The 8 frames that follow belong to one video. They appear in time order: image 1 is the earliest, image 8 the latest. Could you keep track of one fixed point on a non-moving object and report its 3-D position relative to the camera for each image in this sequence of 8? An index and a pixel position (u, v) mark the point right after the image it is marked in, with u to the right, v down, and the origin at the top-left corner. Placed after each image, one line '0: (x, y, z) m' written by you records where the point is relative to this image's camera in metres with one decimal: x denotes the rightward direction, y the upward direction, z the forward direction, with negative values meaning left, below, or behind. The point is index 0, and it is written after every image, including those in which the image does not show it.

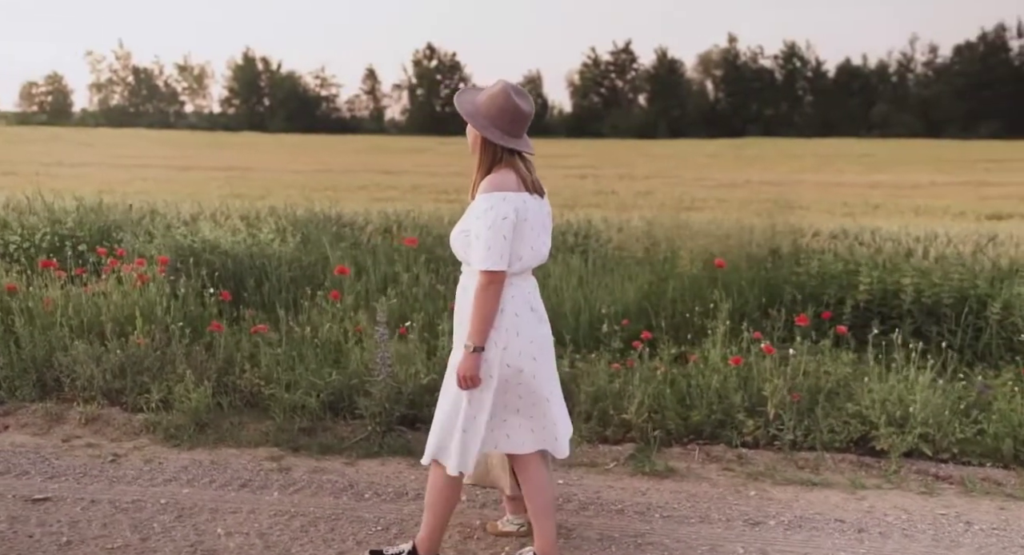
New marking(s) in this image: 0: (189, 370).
0: (-1.8, -0.5, +4.7) m
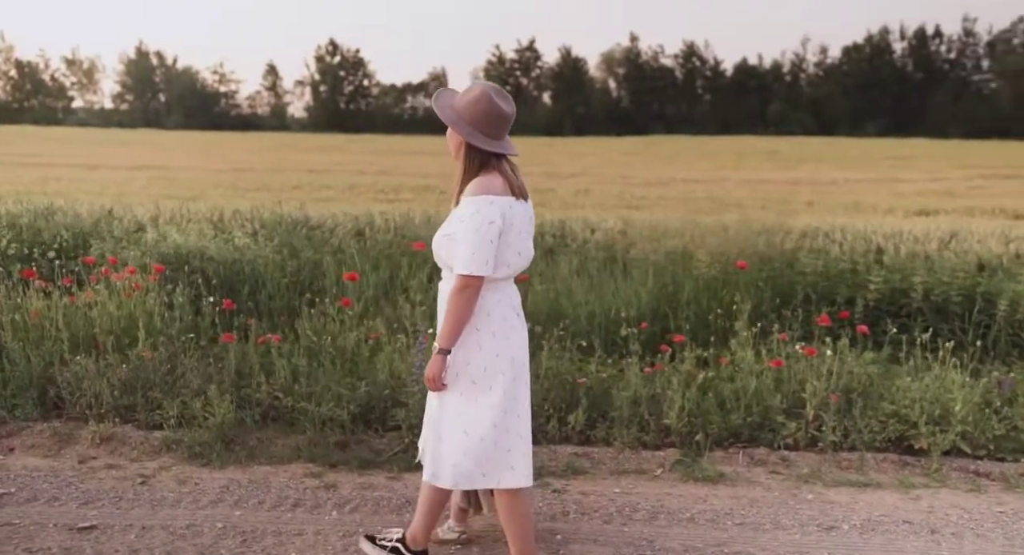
0: (-1.6, -0.6, +4.5) m
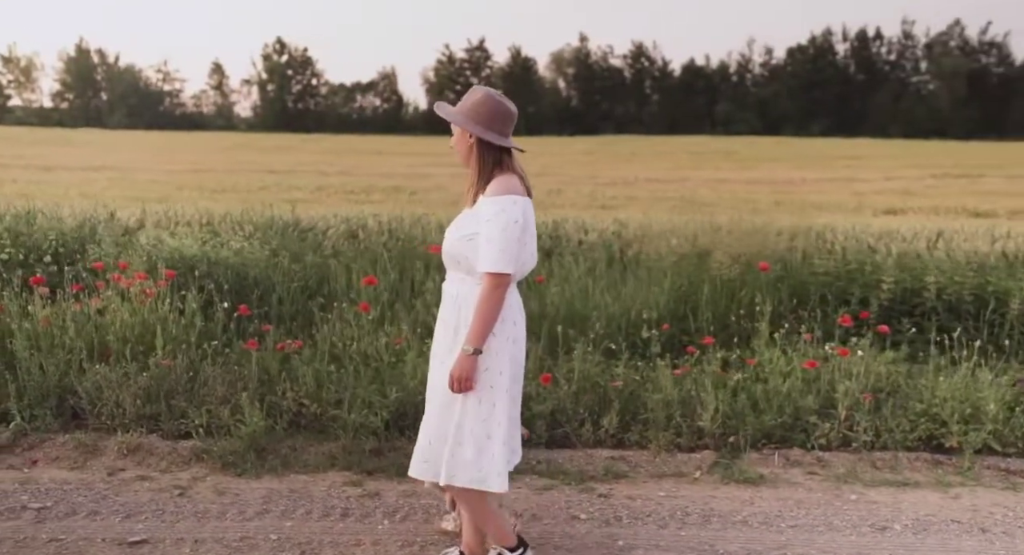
0: (-1.5, -0.6, +4.4) m
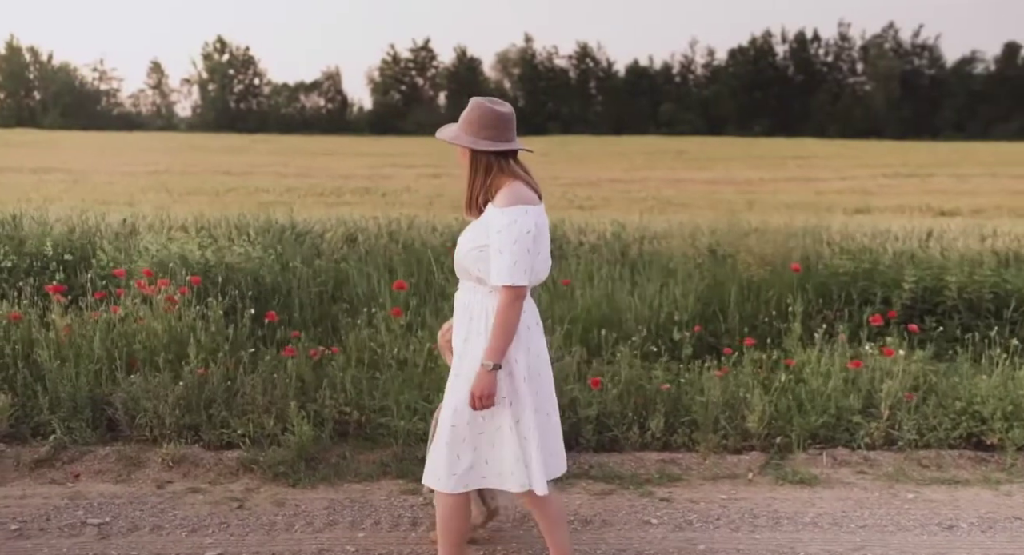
0: (-1.2, -0.6, +4.3) m
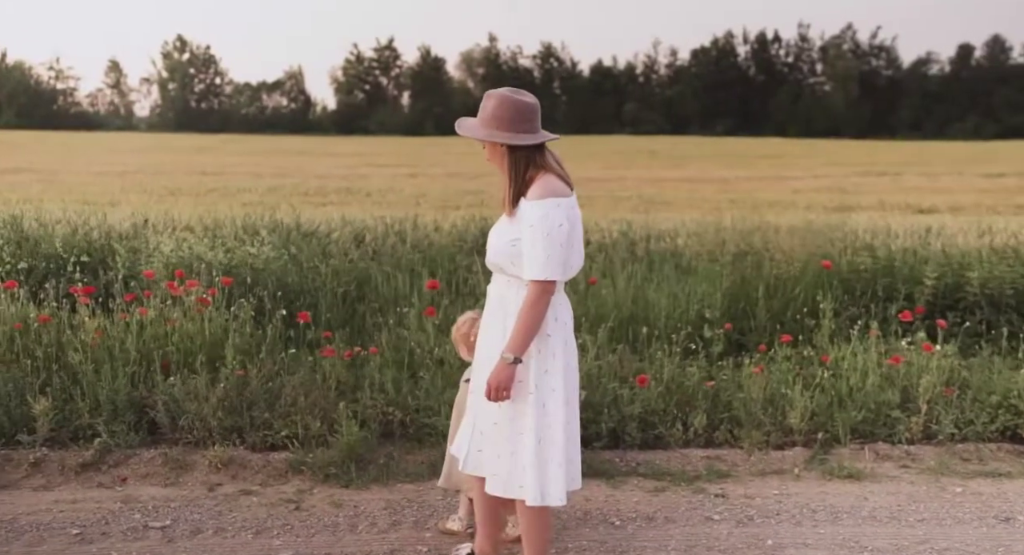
0: (-1.0, -0.6, +4.3) m
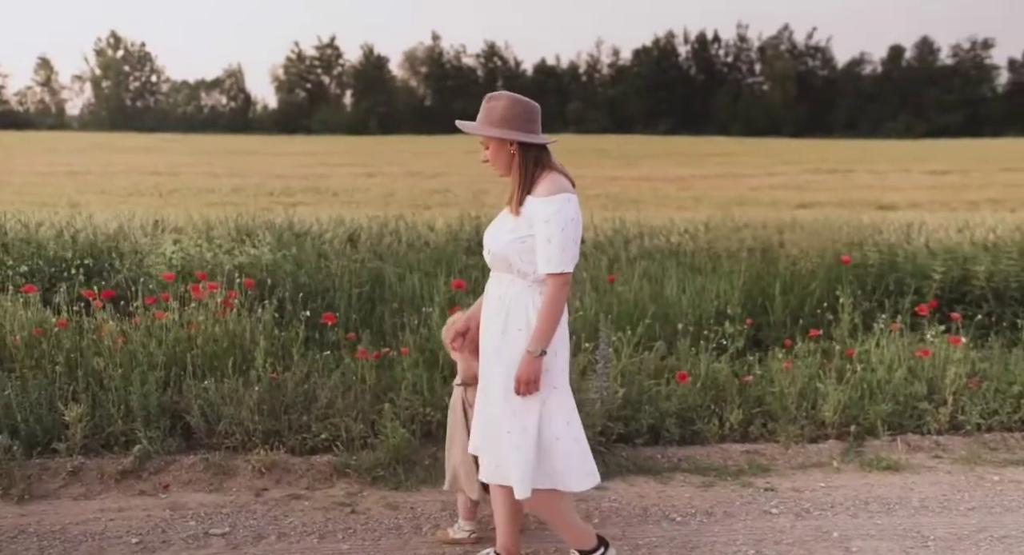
0: (-0.8, -0.6, +4.3) m
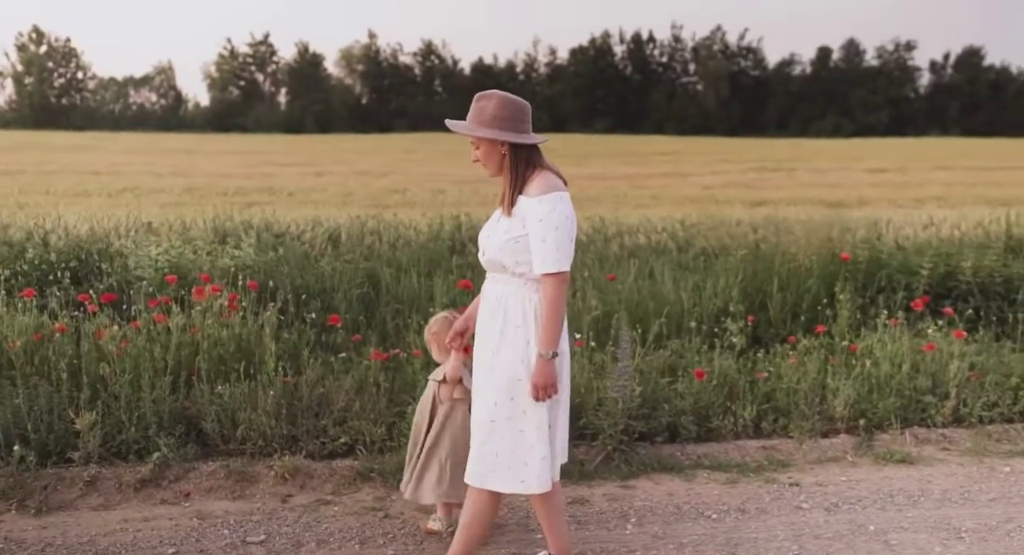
0: (-0.7, -0.6, +4.2) m
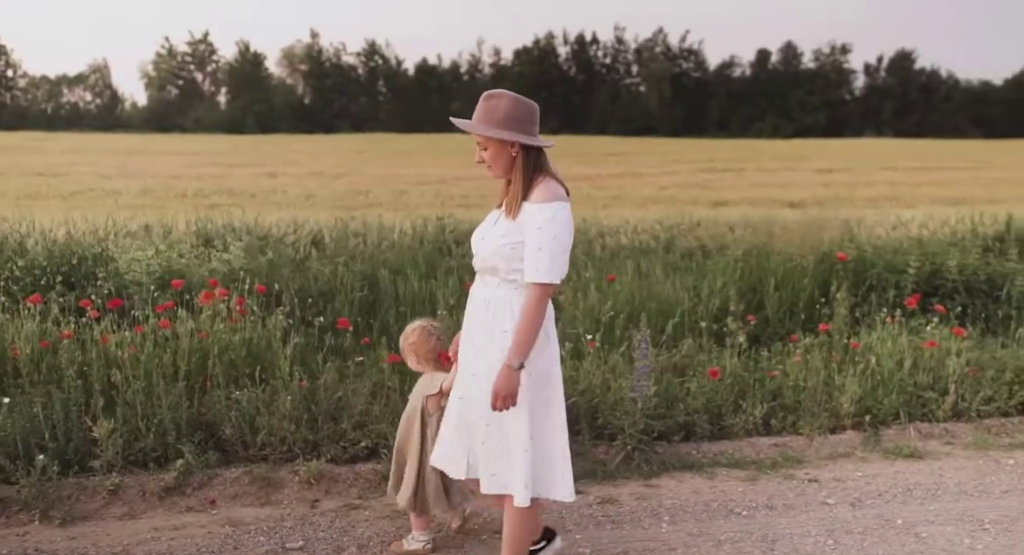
0: (-0.6, -0.7, +4.2) m
